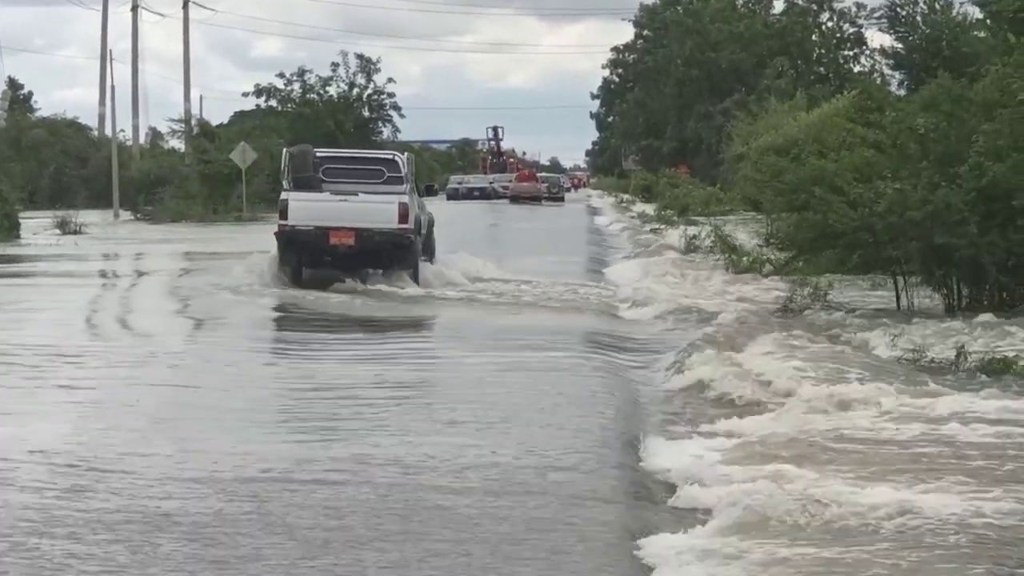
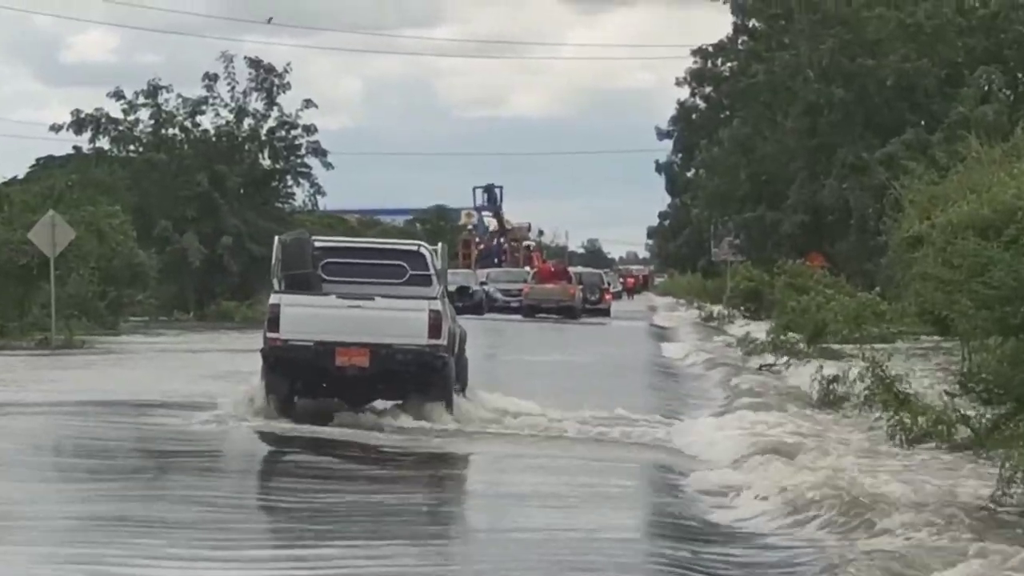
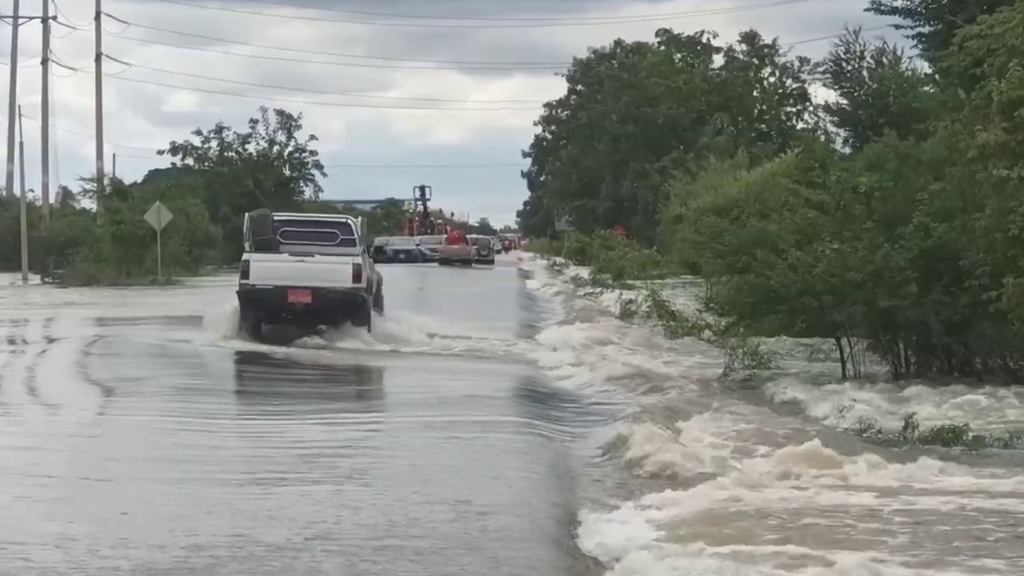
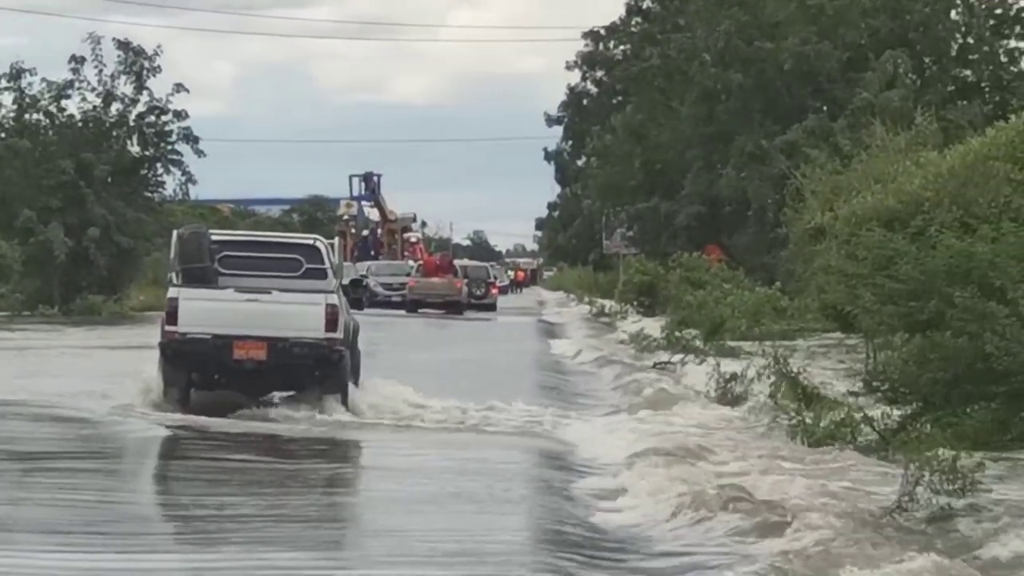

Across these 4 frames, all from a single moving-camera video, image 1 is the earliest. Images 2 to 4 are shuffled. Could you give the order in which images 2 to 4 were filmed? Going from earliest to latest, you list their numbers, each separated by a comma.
3, 2, 4
